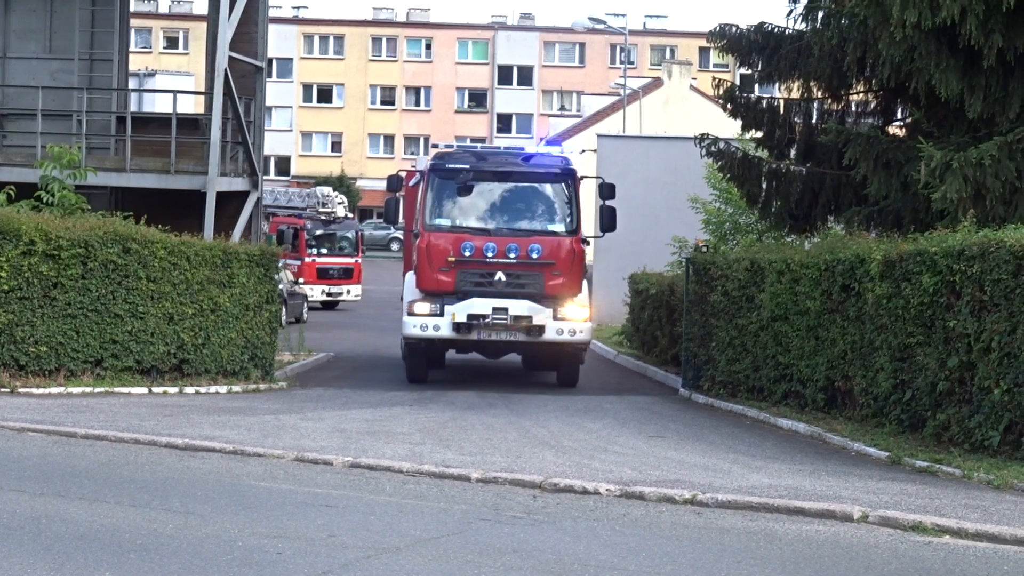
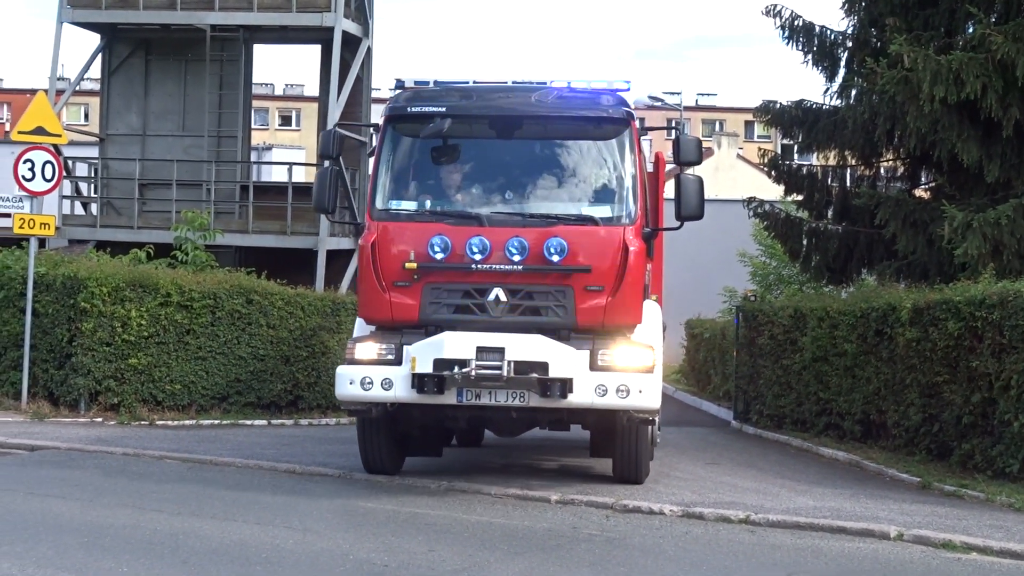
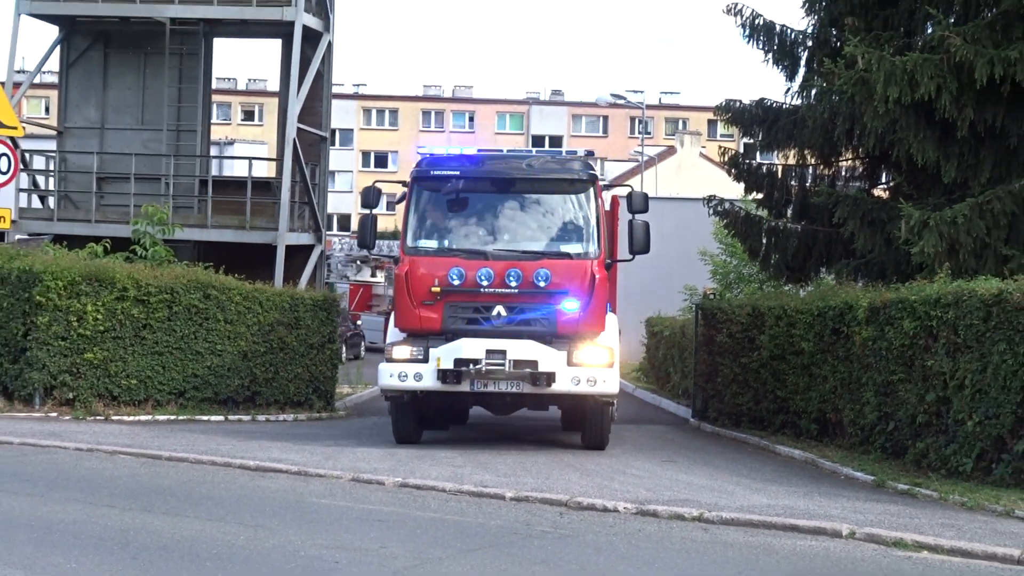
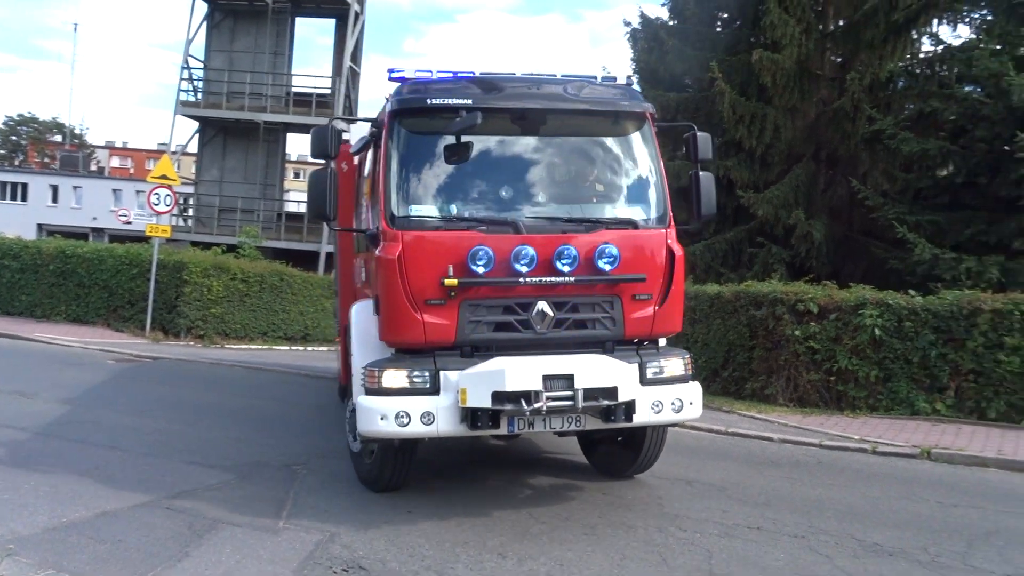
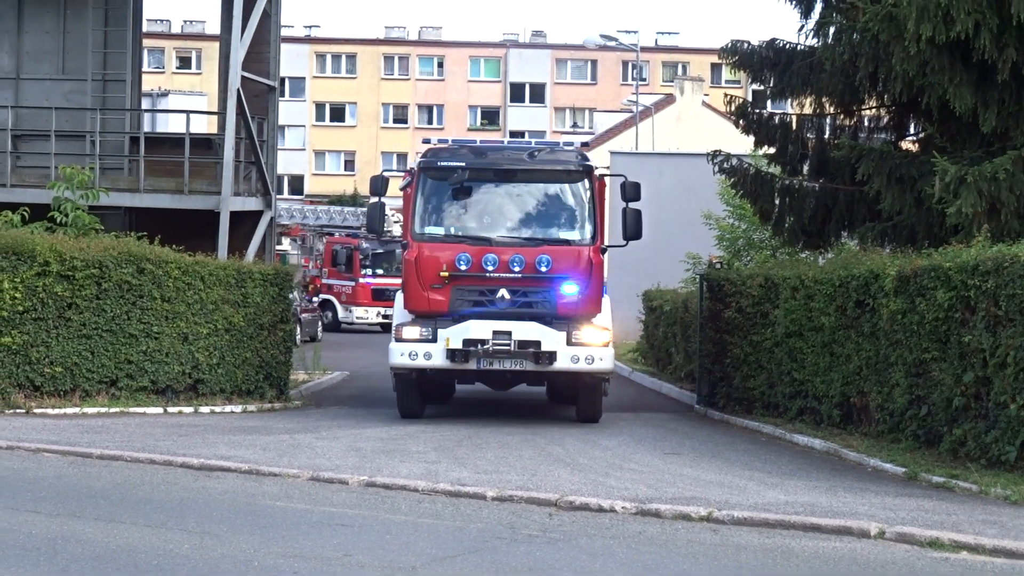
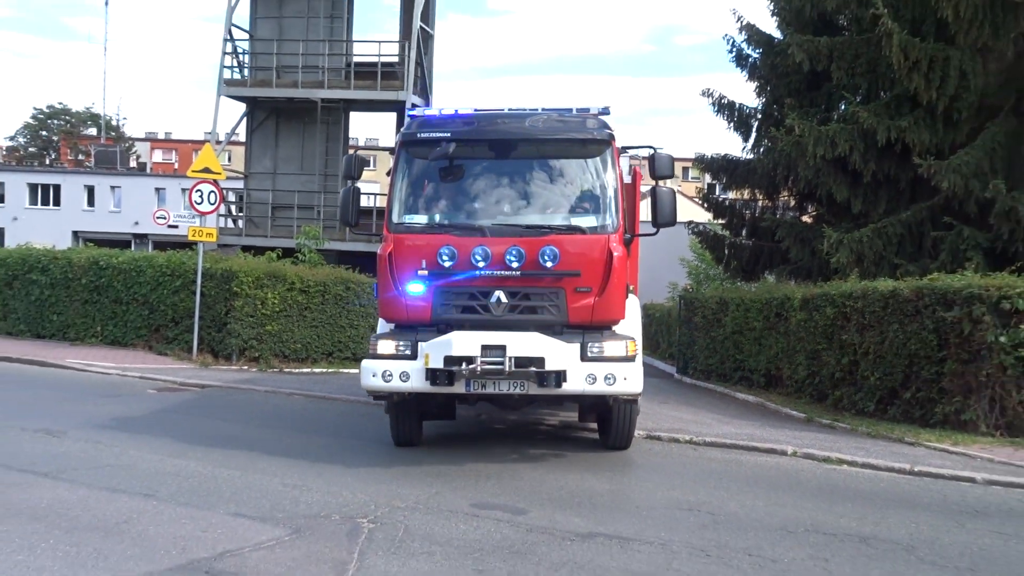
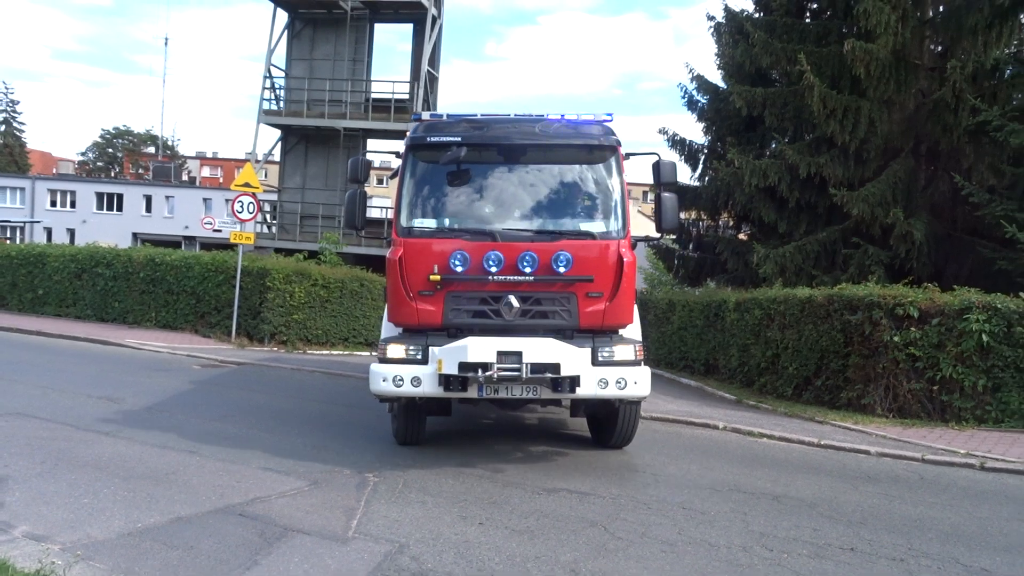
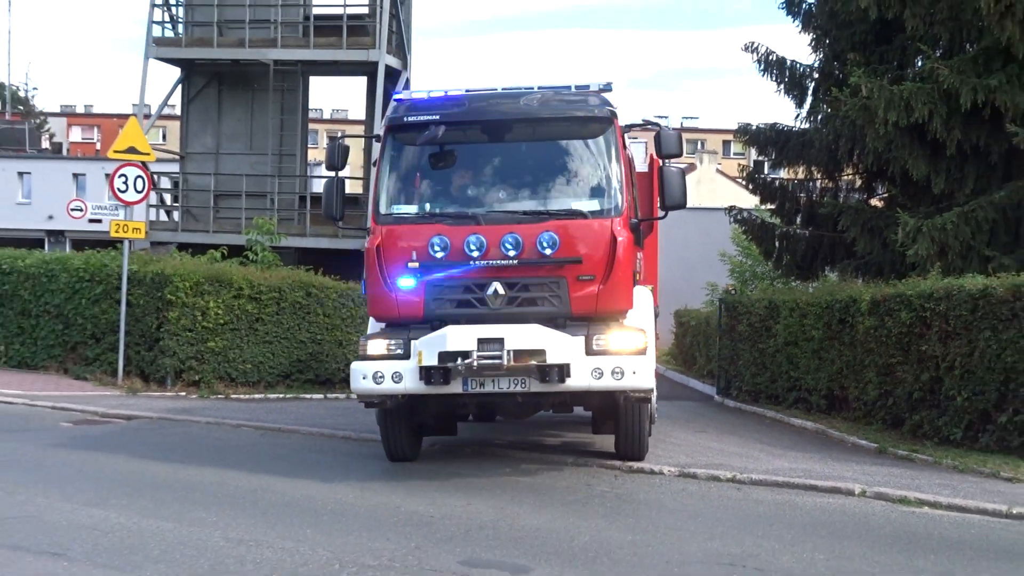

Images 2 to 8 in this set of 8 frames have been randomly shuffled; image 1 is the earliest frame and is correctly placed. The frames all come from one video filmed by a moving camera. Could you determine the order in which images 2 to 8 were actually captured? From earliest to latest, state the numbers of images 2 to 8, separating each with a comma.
5, 3, 2, 8, 6, 7, 4
